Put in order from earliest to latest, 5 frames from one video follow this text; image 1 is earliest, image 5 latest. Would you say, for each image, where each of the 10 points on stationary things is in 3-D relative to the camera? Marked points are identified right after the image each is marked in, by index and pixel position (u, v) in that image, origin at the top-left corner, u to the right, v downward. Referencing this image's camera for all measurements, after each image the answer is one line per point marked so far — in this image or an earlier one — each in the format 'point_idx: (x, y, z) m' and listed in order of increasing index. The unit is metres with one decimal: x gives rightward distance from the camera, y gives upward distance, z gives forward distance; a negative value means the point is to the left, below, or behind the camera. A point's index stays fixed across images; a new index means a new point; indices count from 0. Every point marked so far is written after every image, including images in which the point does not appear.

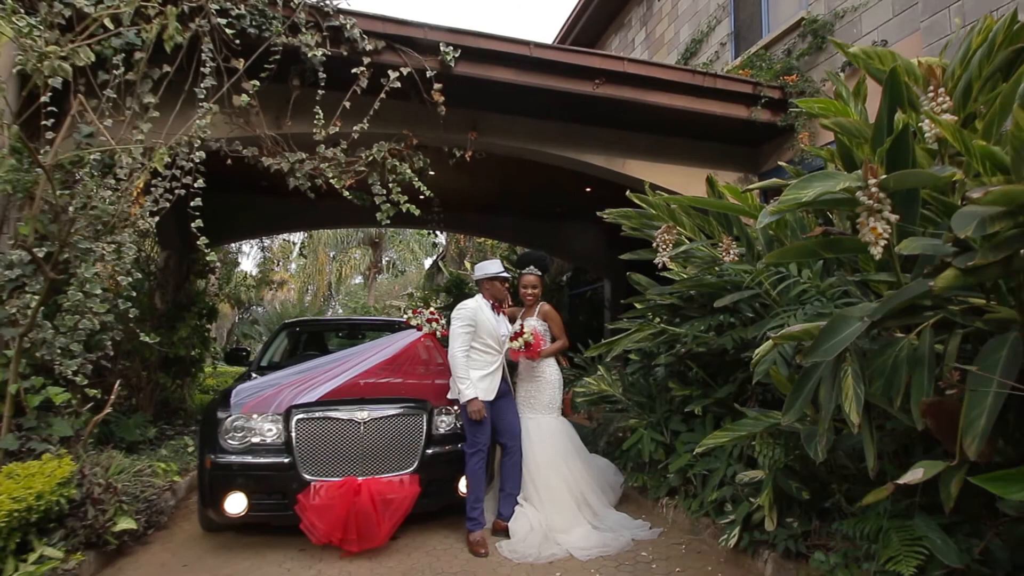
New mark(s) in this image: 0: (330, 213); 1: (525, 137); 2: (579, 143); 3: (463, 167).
0: (-3.7, +1.5, +11.4) m
1: (+0.2, +1.7, +6.7) m
2: (+0.8, +1.7, +6.9) m
3: (-0.6, +1.6, +7.8) m
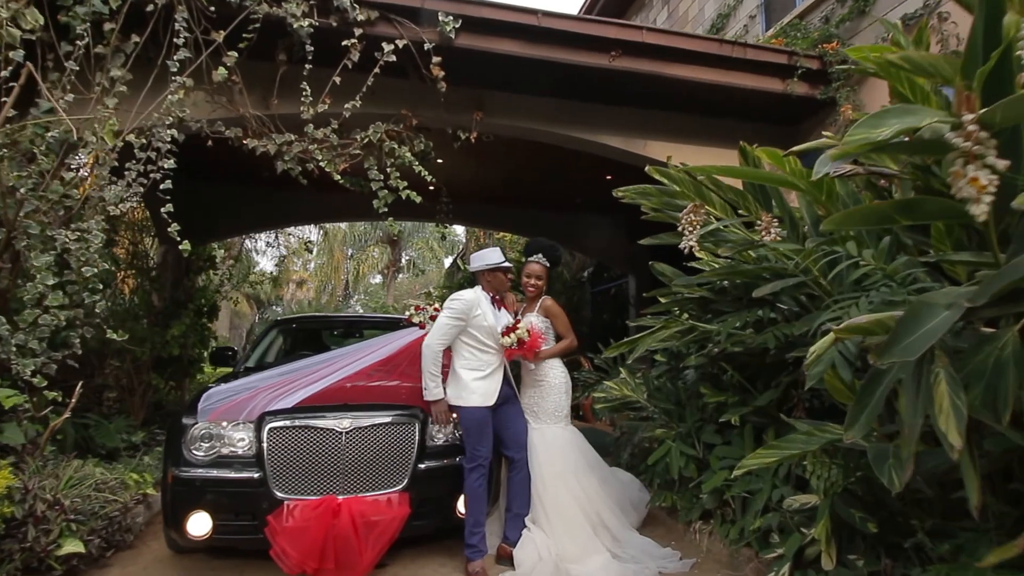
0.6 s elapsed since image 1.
0: (-3.5, +1.6, +11.0) m
1: (+0.3, +1.8, +6.1) m
2: (+0.9, +1.7, +6.3) m
3: (-0.5, +1.7, +7.2) m
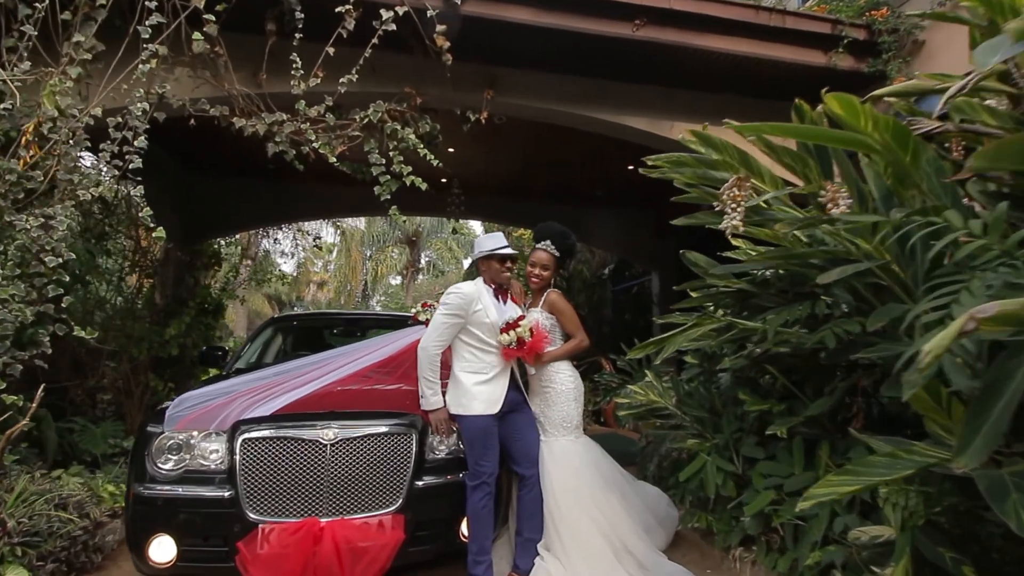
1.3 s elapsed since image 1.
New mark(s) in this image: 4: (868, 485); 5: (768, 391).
0: (-3.2, +1.6, +10.6) m
1: (+0.4, +1.8, +5.6) m
2: (+1.0, +1.8, +5.7) m
3: (-0.3, +1.8, +6.7) m
4: (+1.2, -0.7, +2.1) m
5: (+1.6, -0.6, +3.7) m
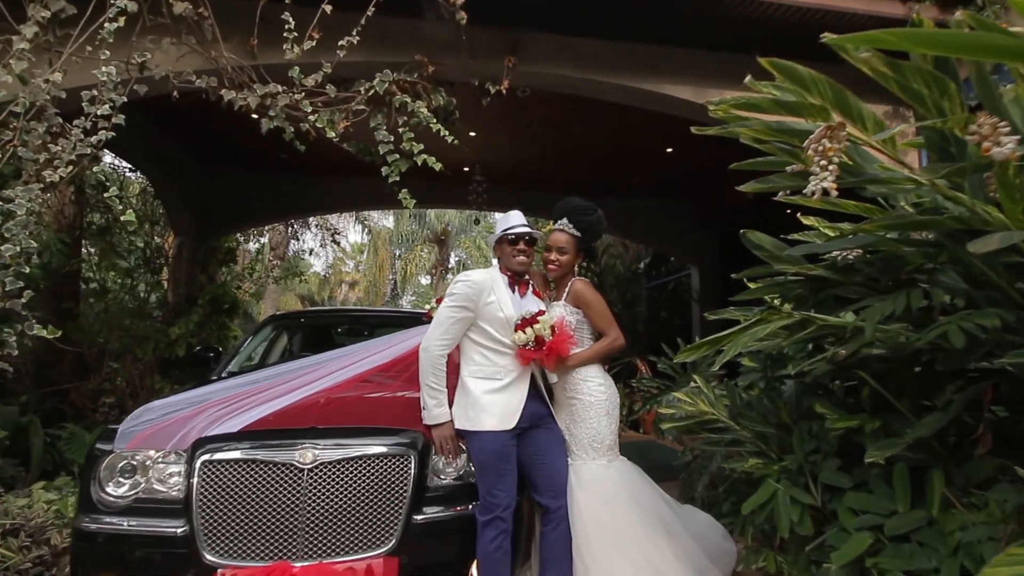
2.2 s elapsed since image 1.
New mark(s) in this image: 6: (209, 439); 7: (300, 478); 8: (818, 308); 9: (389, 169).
0: (-2.7, +1.6, +10.1) m
1: (+0.6, +1.9, +4.9) m
2: (+1.2, +1.9, +5.0) m
3: (-0.1, +1.8, +6.1) m
4: (+1.3, -0.6, +1.4) m
5: (+1.7, -0.6, +3.0) m
6: (-1.3, -0.7, +2.6) m
7: (-0.9, -0.8, +2.5) m
8: (+1.6, -0.1, +3.1) m
9: (-1.0, +0.9, +4.6) m
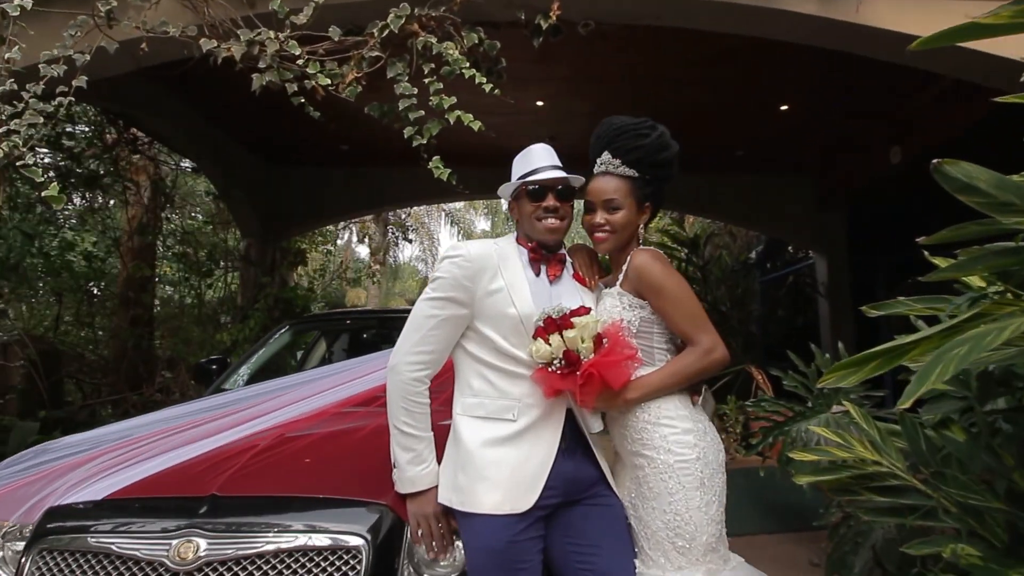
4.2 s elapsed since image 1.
0: (-1.4, +1.6, +9.4) m
1: (+1.0, +1.9, +3.7) m
2: (+1.6, +1.9, +3.7) m
3: (+0.5, +1.9, +4.9) m
4: (+1.1, -0.5, 0.0) m
5: (+1.8, -0.5, +1.6) m
6: (-1.3, -0.6, +1.7) m
7: (-0.9, -0.8, +1.6) m
8: (+1.7, 0.0, +1.7) m
9: (-0.6, +1.0, +3.7) m
